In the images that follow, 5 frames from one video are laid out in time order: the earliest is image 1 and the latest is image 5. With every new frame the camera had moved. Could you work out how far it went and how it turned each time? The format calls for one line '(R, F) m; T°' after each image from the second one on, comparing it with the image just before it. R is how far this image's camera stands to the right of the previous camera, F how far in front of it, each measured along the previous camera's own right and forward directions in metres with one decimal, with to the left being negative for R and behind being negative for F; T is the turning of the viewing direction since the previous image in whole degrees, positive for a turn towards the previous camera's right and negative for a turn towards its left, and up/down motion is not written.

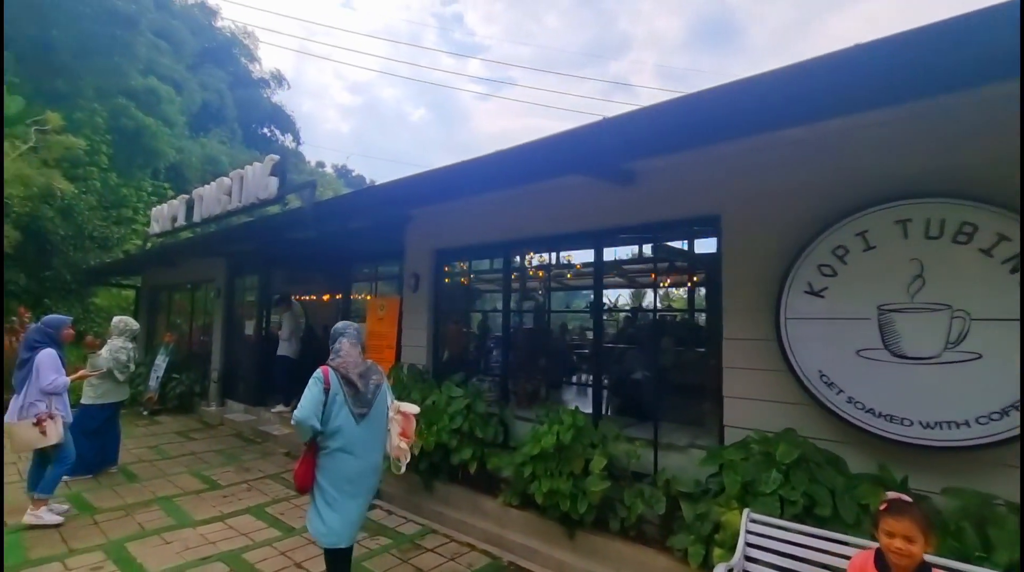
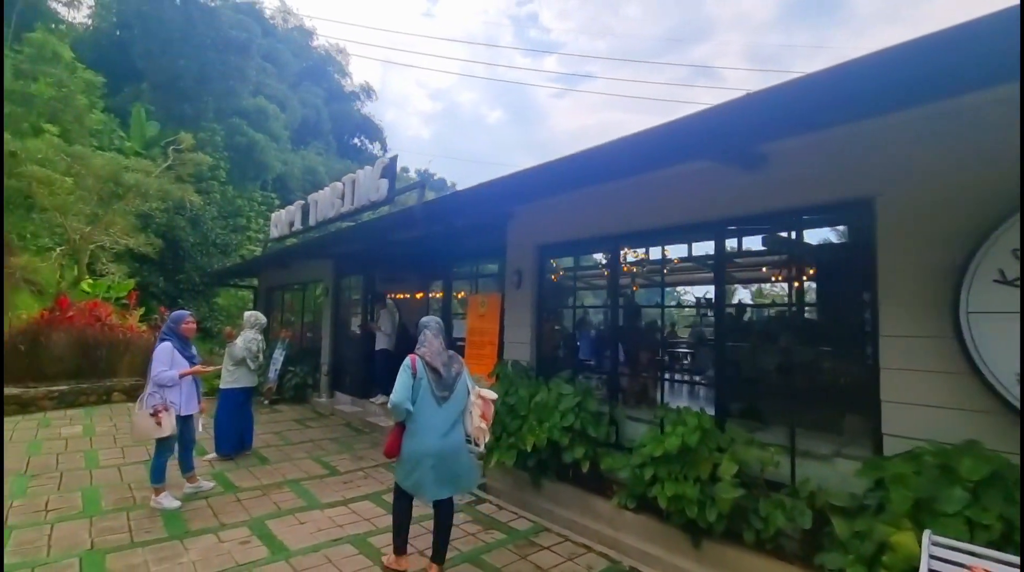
(-0.3, +0.1) m; -9°
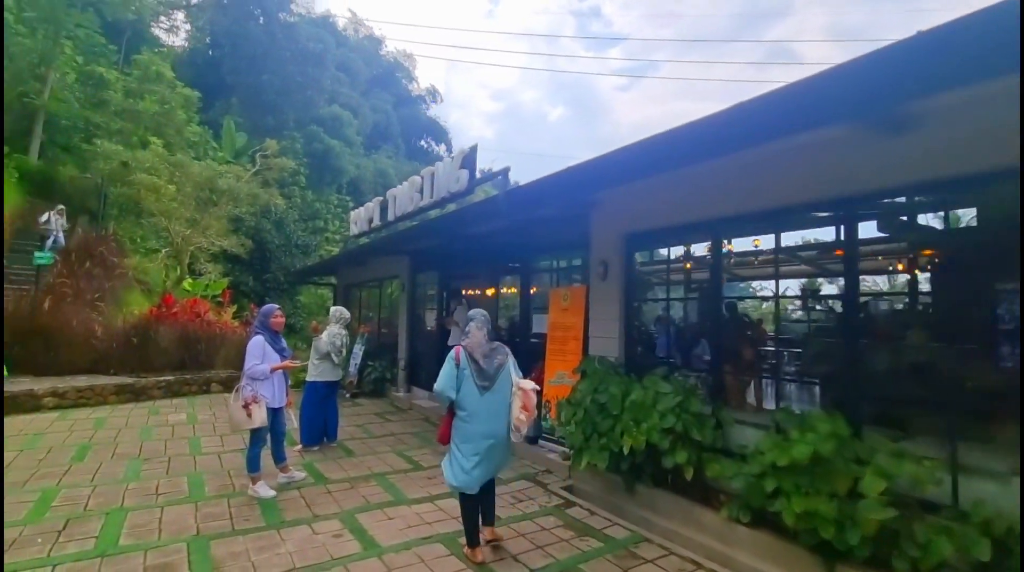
(-0.2, +0.2) m; -7°
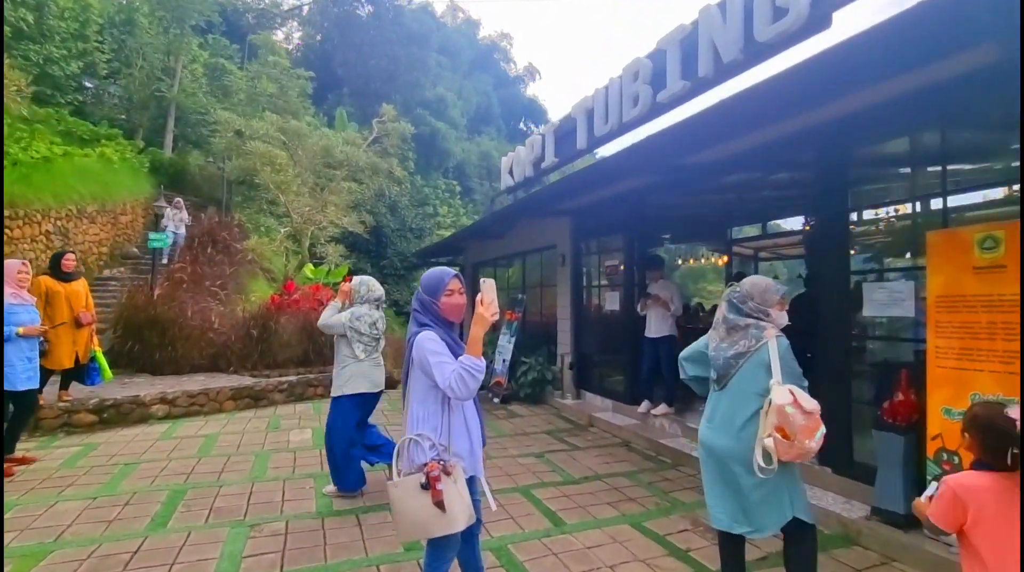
(-1.5, +2.3) m; -11°
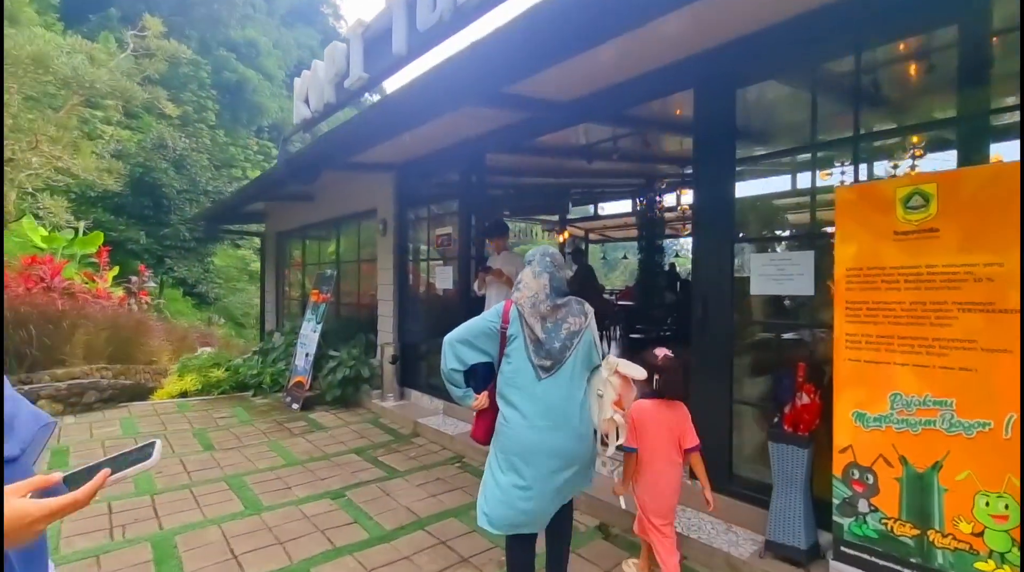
(+0.3, +1.3) m; +19°
